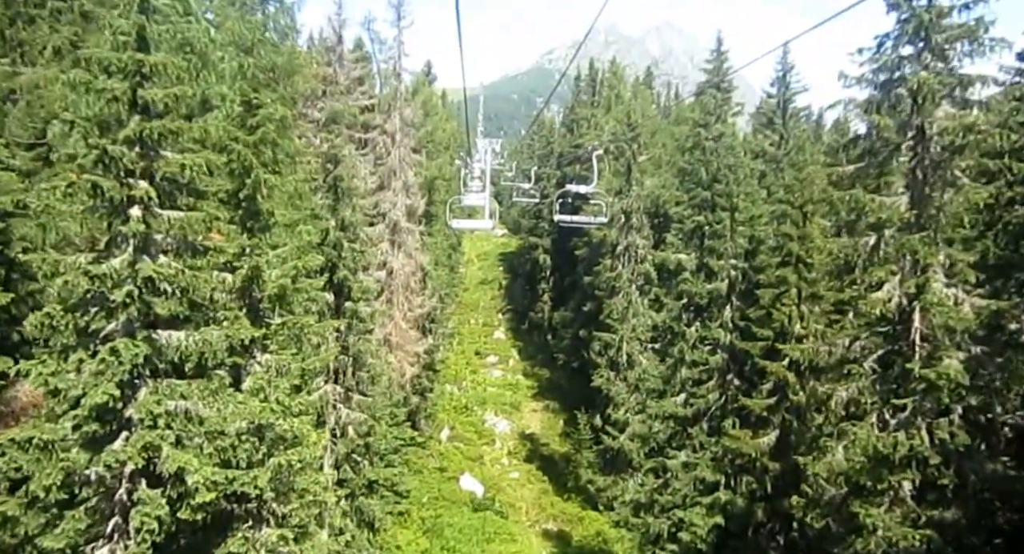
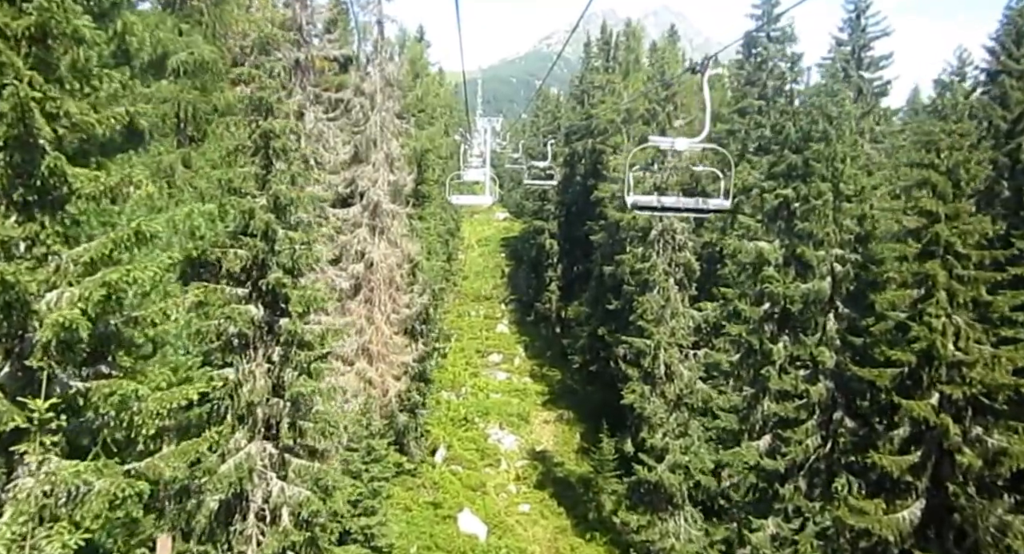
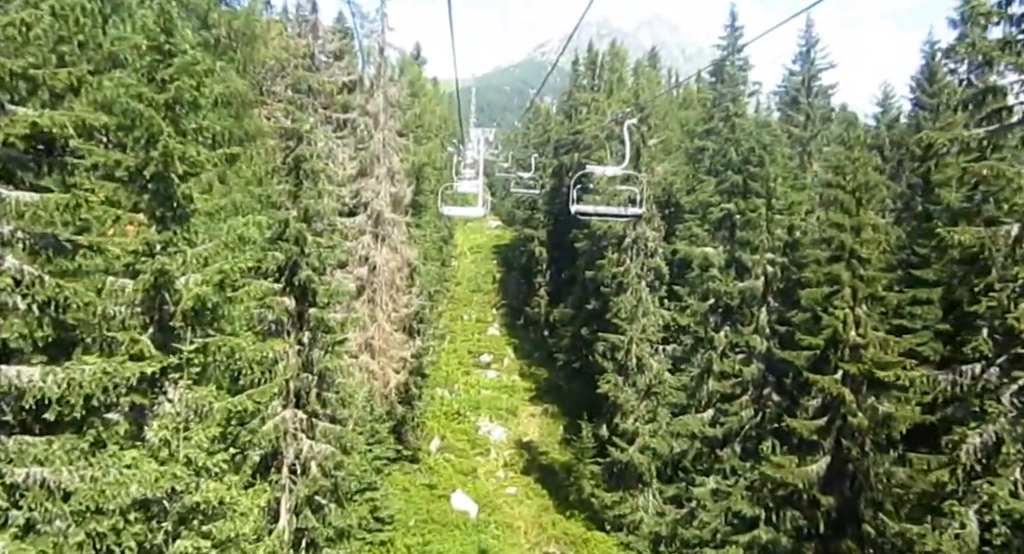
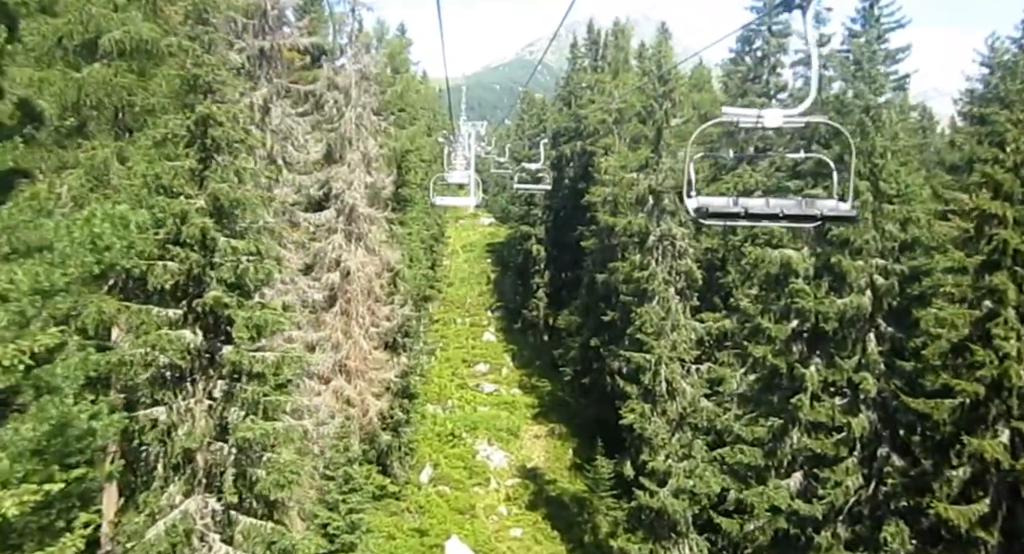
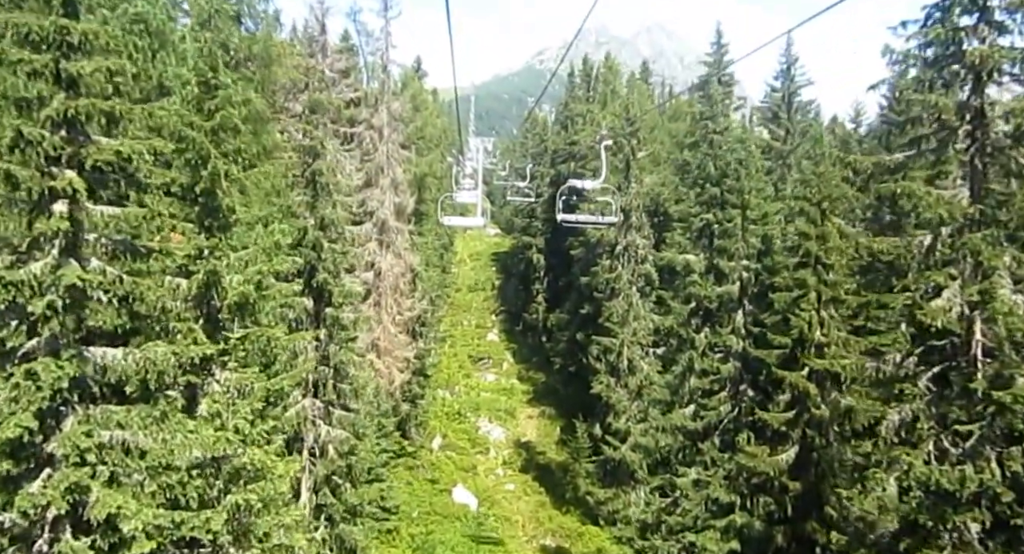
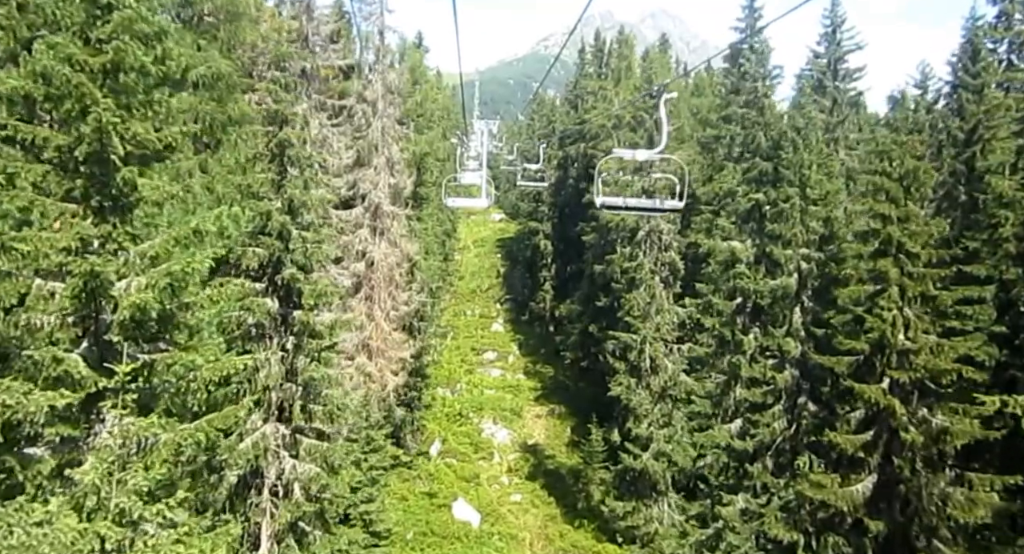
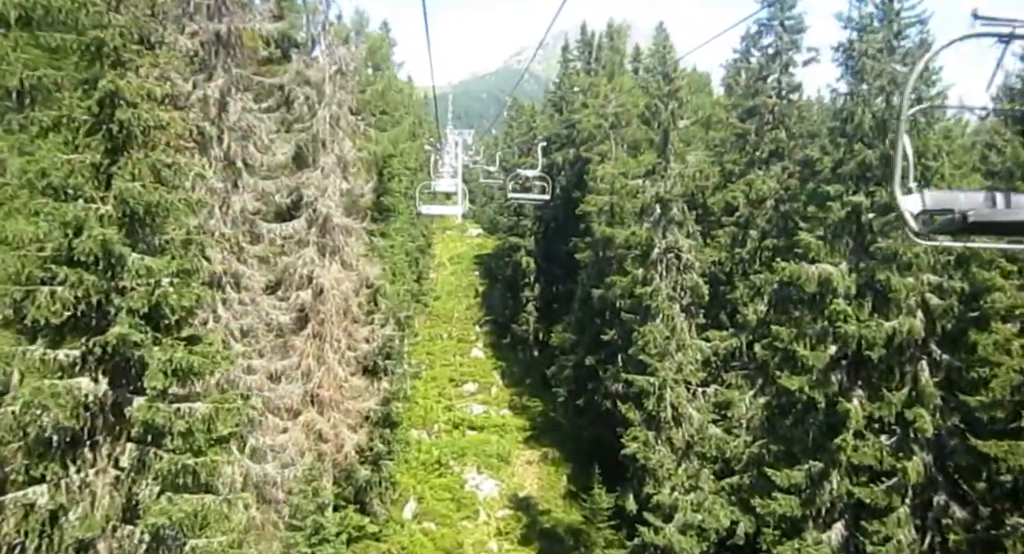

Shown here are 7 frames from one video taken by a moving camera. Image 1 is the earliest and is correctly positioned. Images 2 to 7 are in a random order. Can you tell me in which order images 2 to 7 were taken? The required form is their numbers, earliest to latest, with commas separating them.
5, 3, 6, 2, 4, 7
